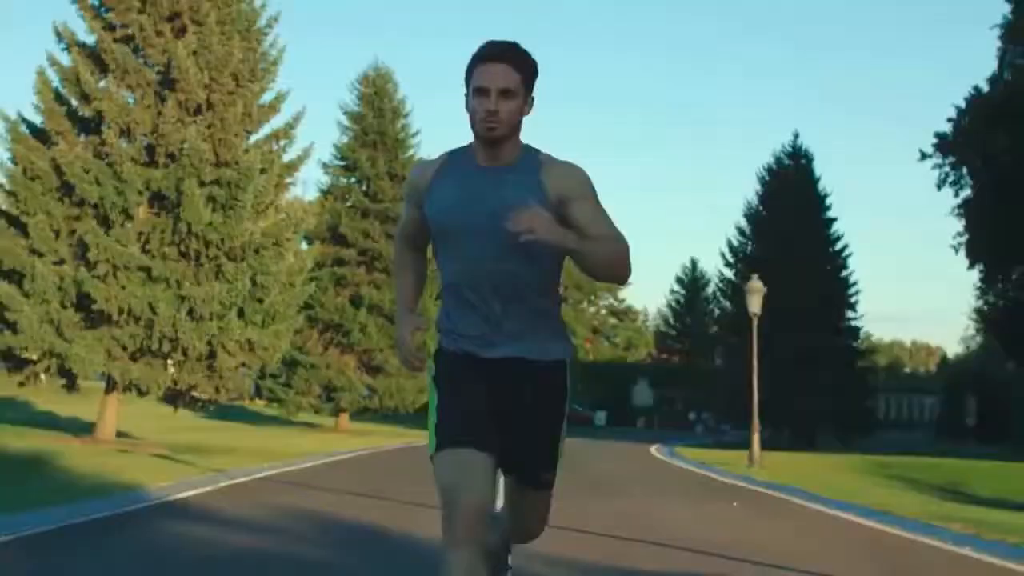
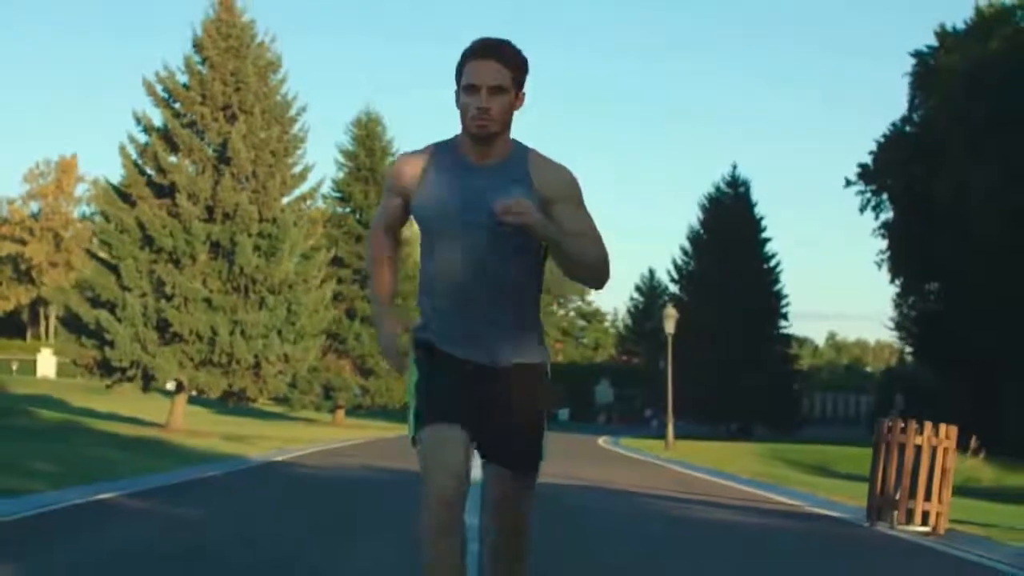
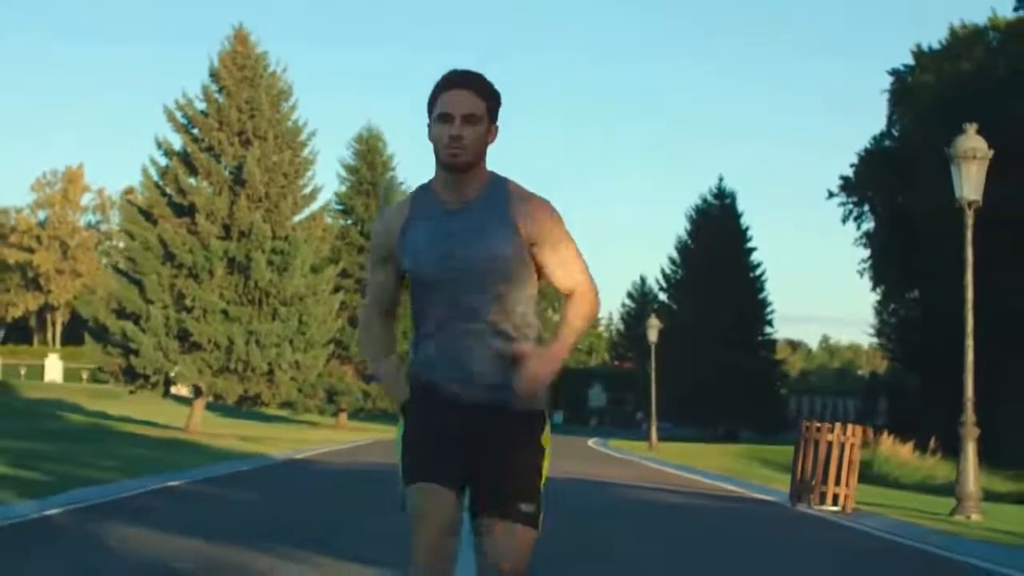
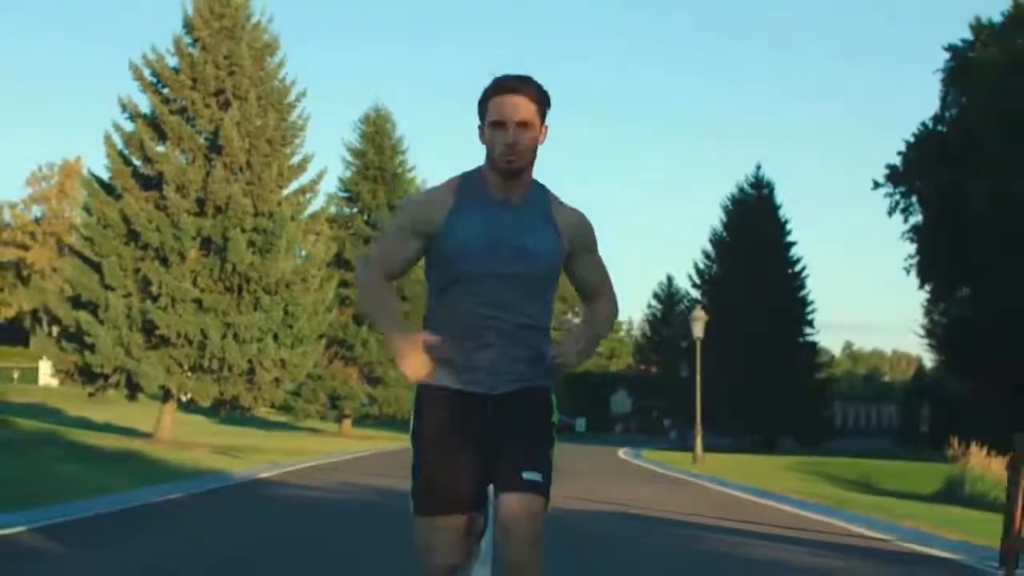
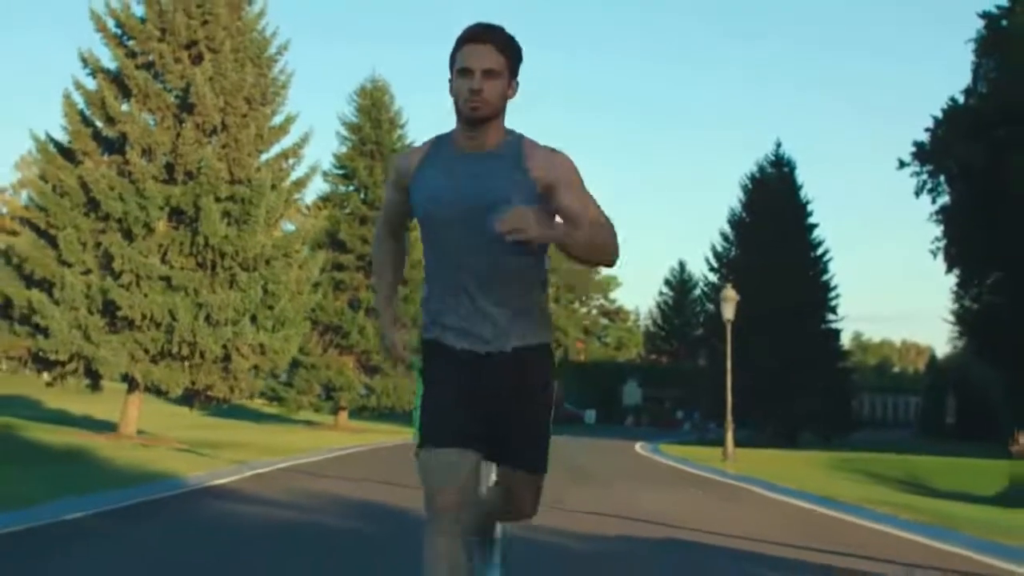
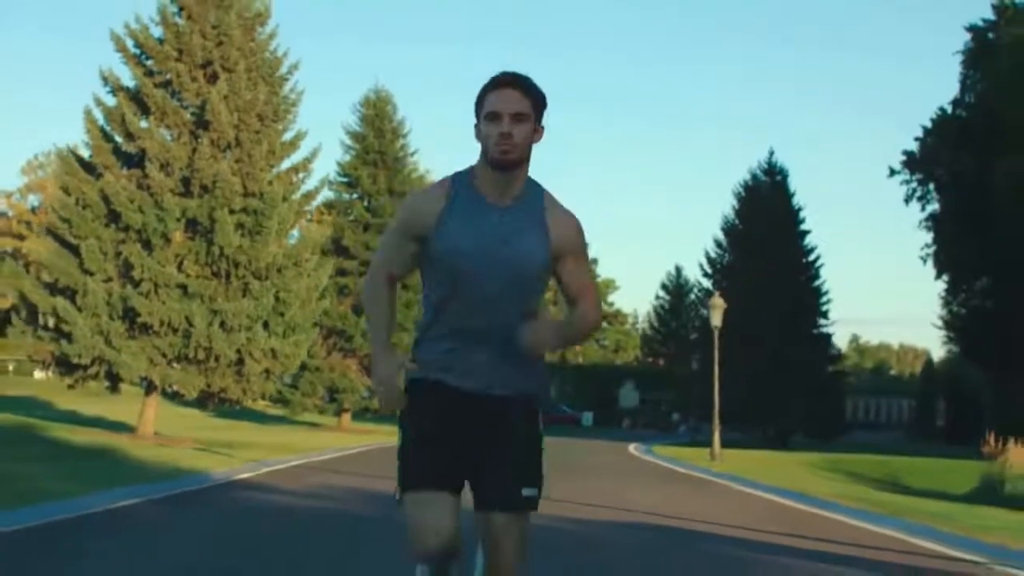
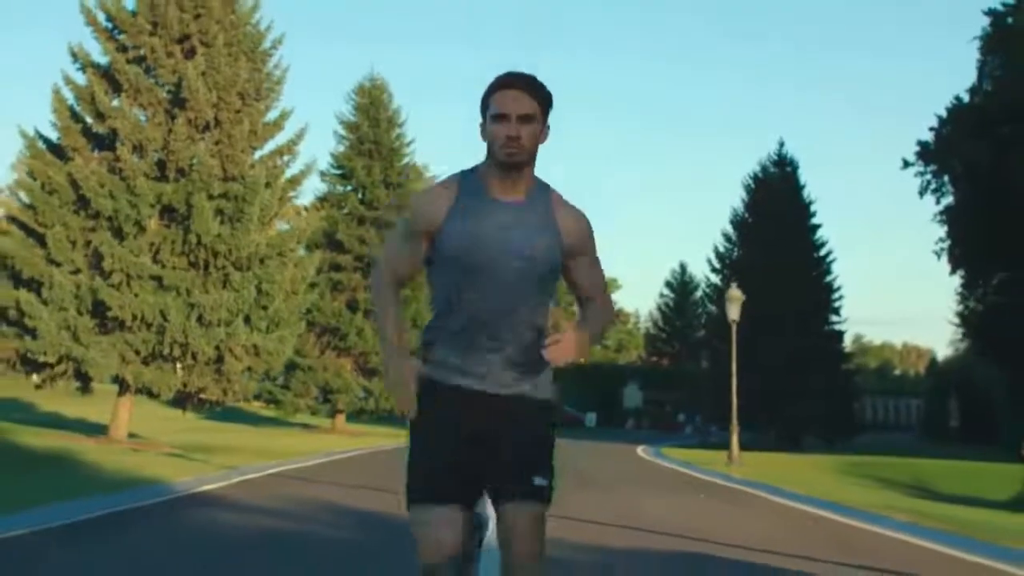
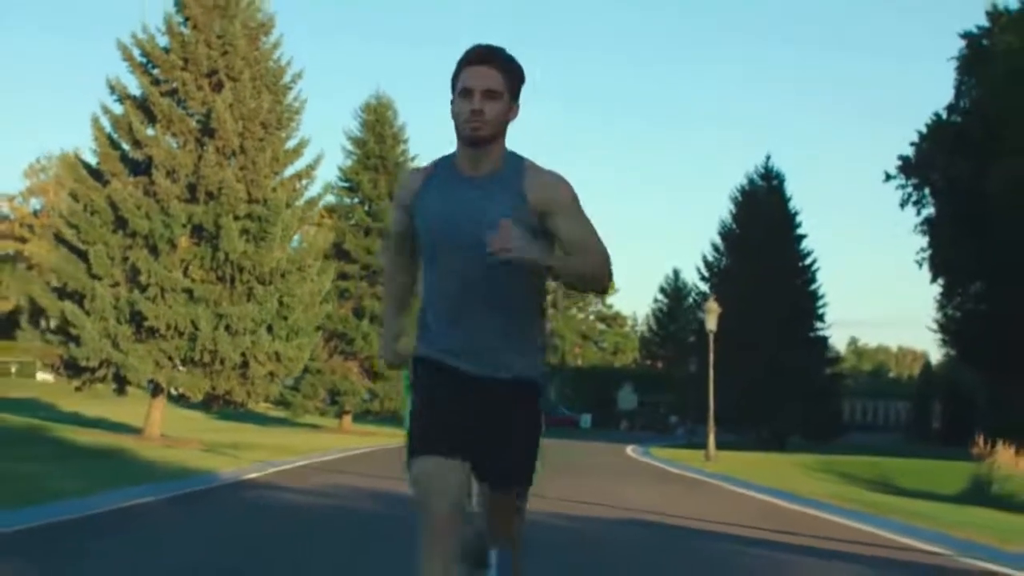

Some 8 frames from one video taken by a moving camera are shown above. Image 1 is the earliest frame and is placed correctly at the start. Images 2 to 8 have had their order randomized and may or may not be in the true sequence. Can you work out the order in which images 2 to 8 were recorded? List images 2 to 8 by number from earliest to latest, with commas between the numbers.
7, 5, 6, 8, 4, 2, 3
